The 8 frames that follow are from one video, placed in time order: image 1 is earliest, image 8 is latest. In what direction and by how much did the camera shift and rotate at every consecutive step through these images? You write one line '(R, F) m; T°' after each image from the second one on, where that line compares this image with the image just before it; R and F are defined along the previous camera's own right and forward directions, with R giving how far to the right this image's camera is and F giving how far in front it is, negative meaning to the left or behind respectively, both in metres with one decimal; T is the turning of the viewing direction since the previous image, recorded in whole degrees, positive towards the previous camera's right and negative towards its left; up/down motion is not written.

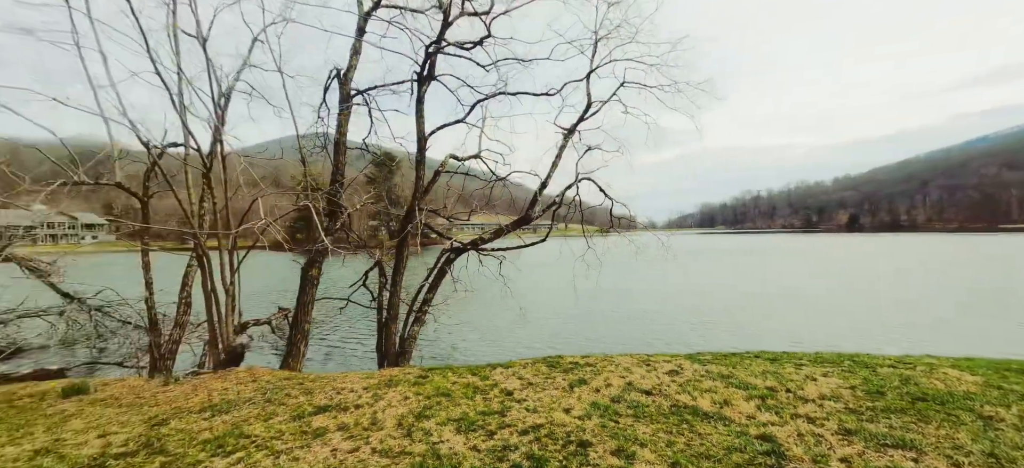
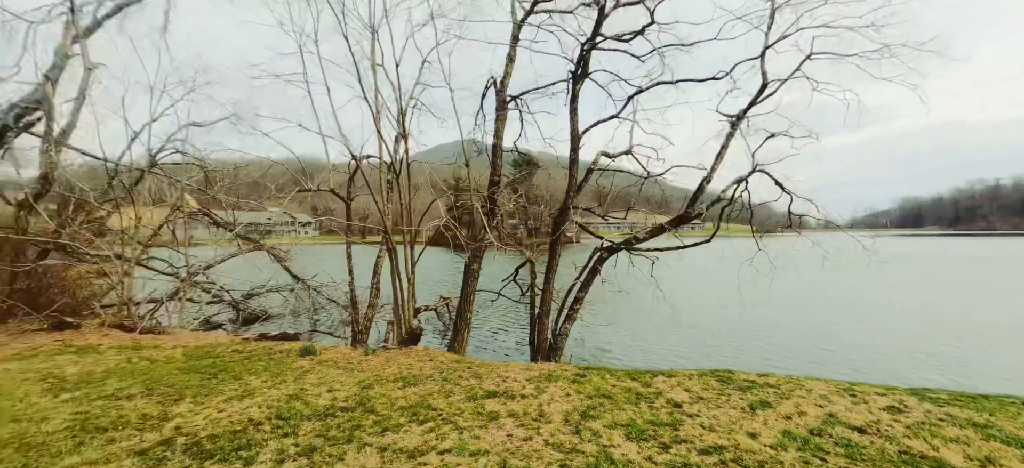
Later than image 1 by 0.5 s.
(-0.4, +0.1) m; -19°
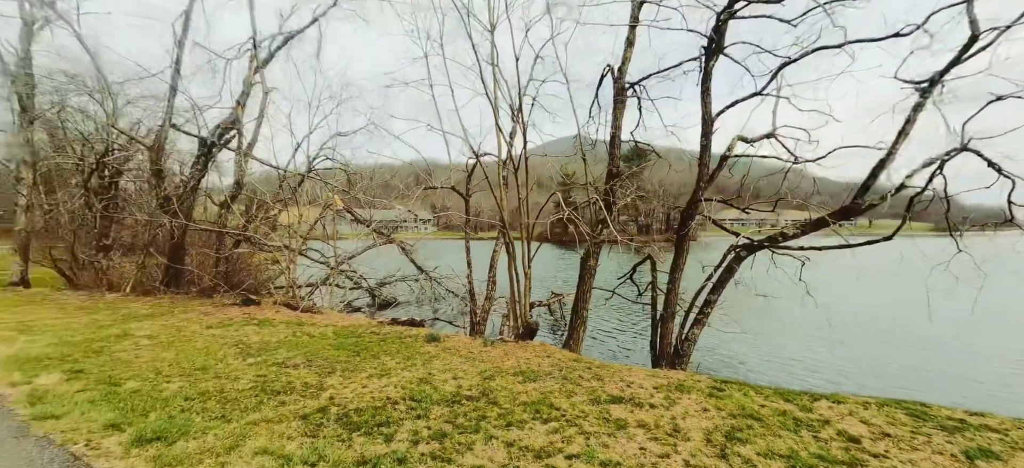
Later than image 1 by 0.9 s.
(-0.2, +0.2) m; -15°
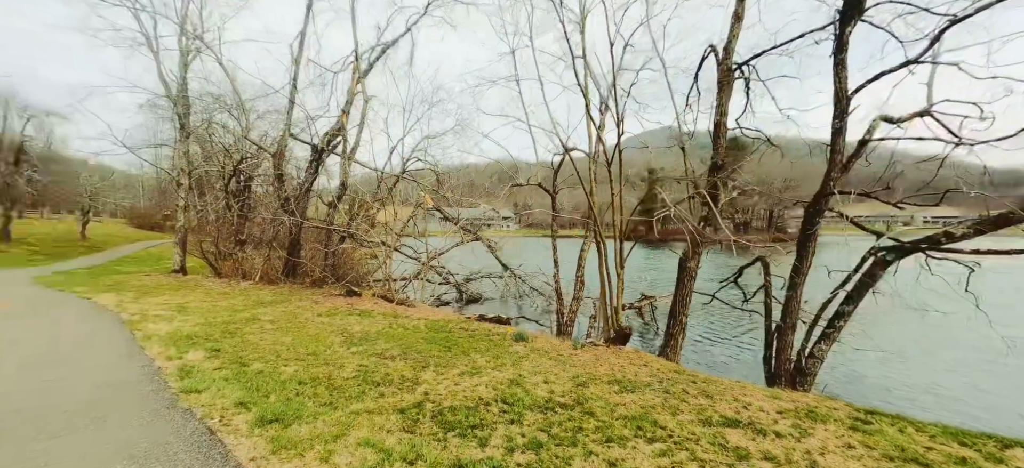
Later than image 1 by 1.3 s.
(-0.2, +0.2) m; -11°
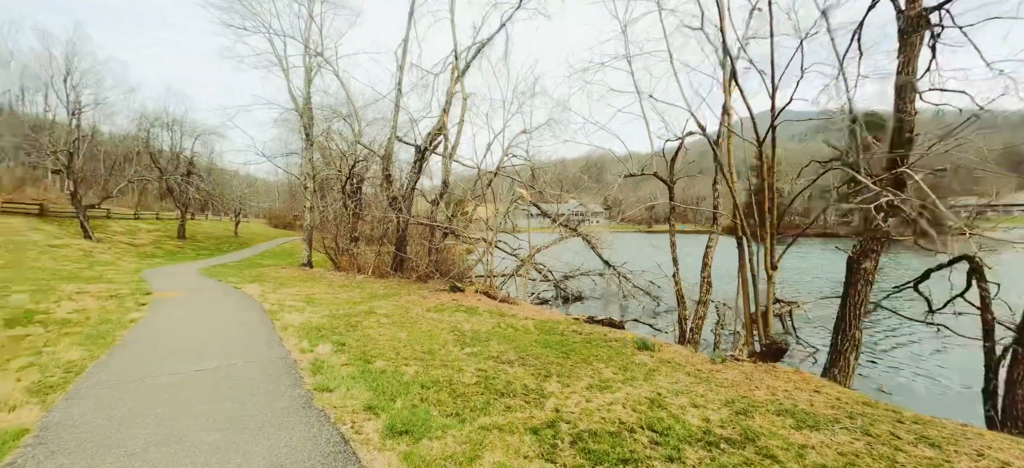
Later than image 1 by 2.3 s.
(-0.5, +0.6) m; -12°
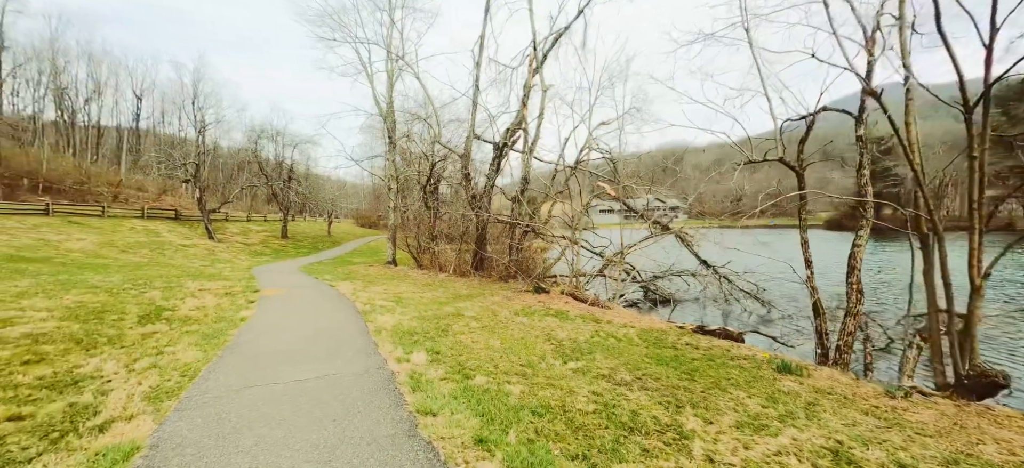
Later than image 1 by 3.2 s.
(-0.5, +0.6) m; -10°
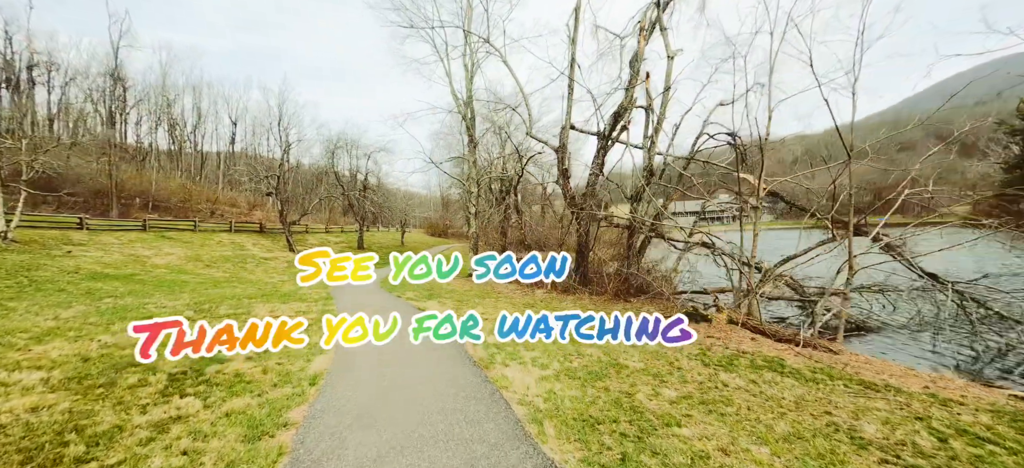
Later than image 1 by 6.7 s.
(-1.7, +2.7) m; -9°
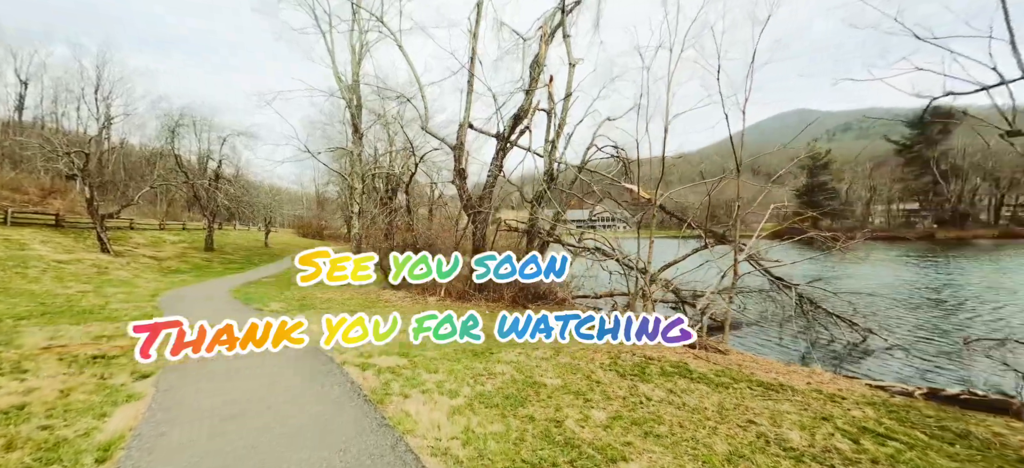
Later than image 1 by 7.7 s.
(-0.2, +0.9) m; +16°
